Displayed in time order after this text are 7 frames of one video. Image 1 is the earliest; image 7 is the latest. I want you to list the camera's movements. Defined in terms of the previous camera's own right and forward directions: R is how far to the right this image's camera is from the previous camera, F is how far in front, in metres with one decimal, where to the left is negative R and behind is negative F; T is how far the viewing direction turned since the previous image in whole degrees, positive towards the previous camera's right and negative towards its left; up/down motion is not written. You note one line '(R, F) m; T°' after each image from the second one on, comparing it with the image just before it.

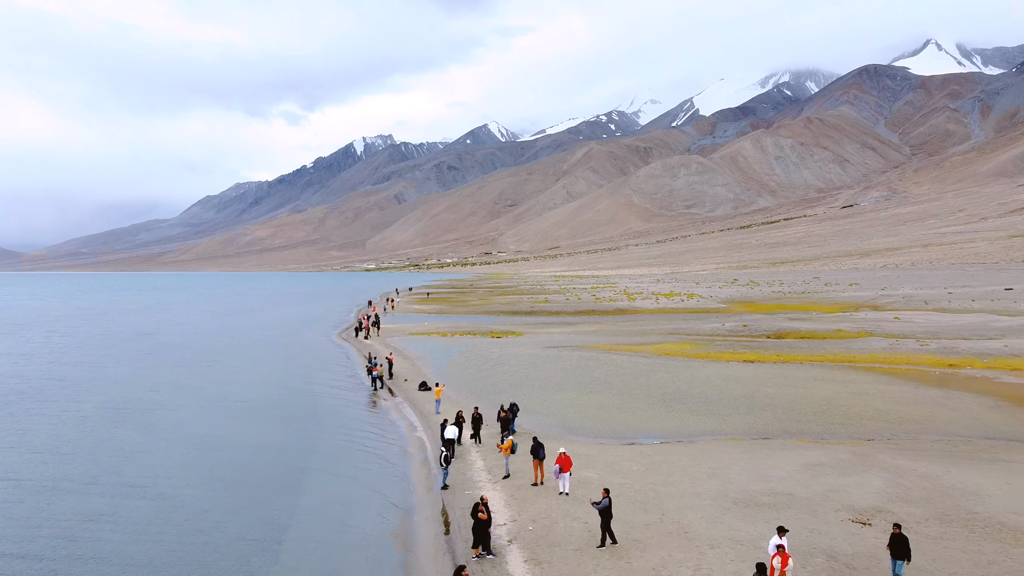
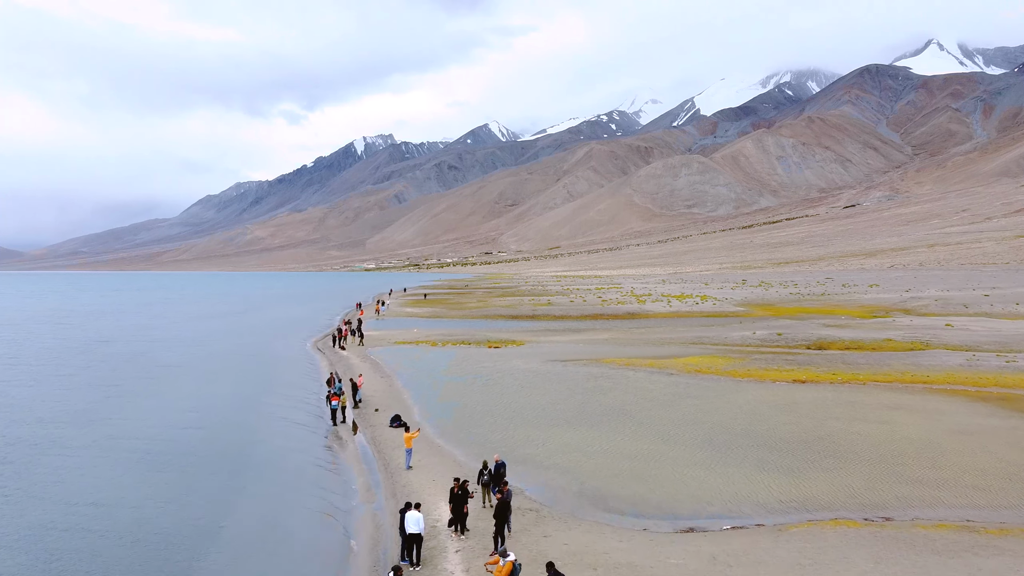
(0.0, +5.2) m; 0°
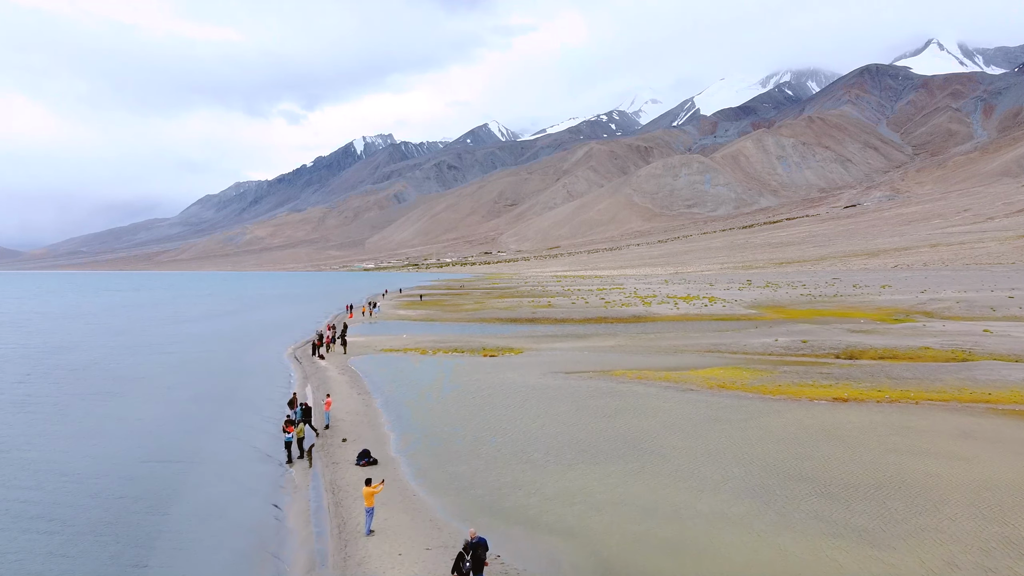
(+0.1, +3.3) m; 0°
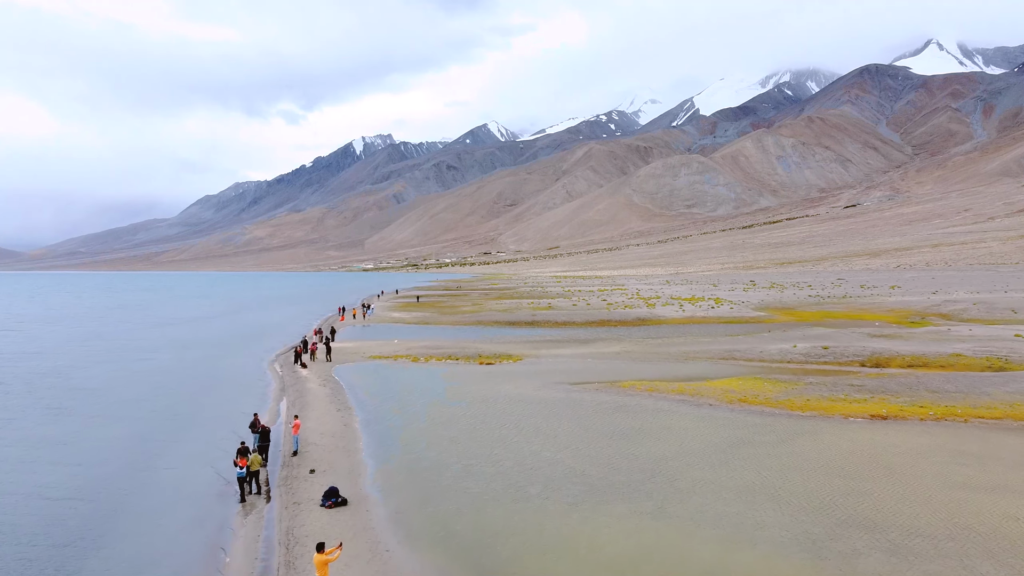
(+0.1, +2.3) m; 0°
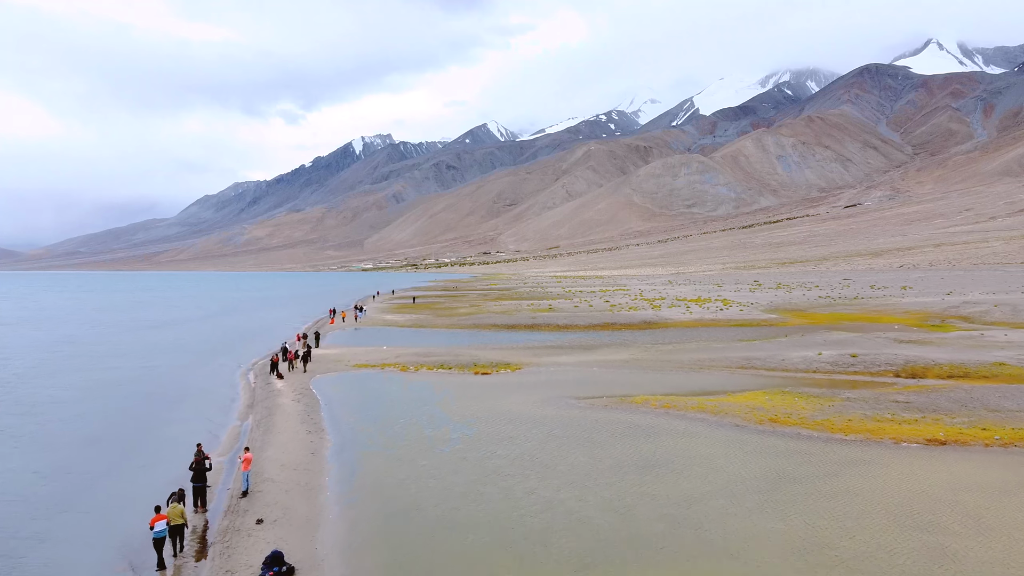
(+0.1, +2.7) m; 0°
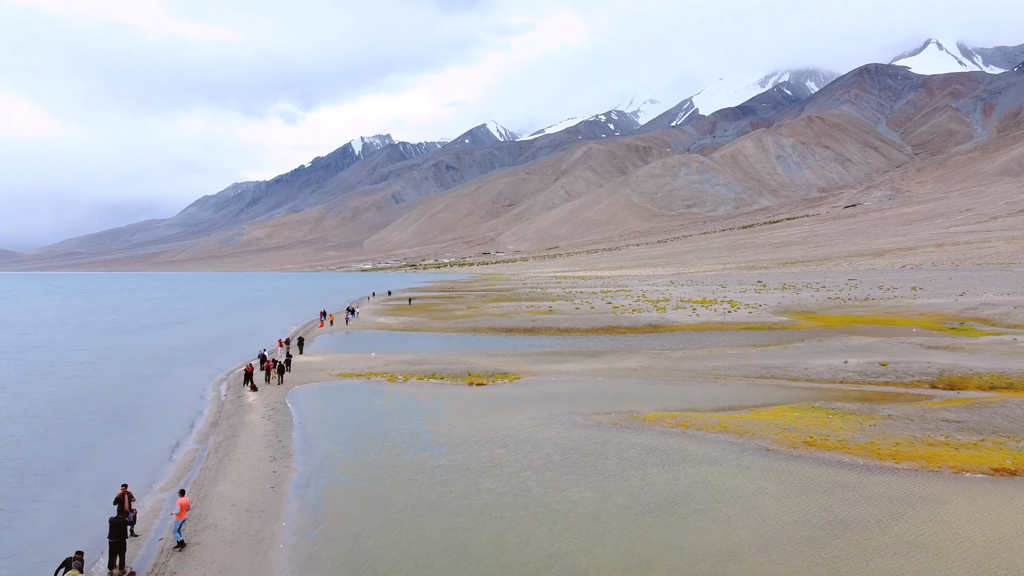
(+0.1, +2.4) m; 0°
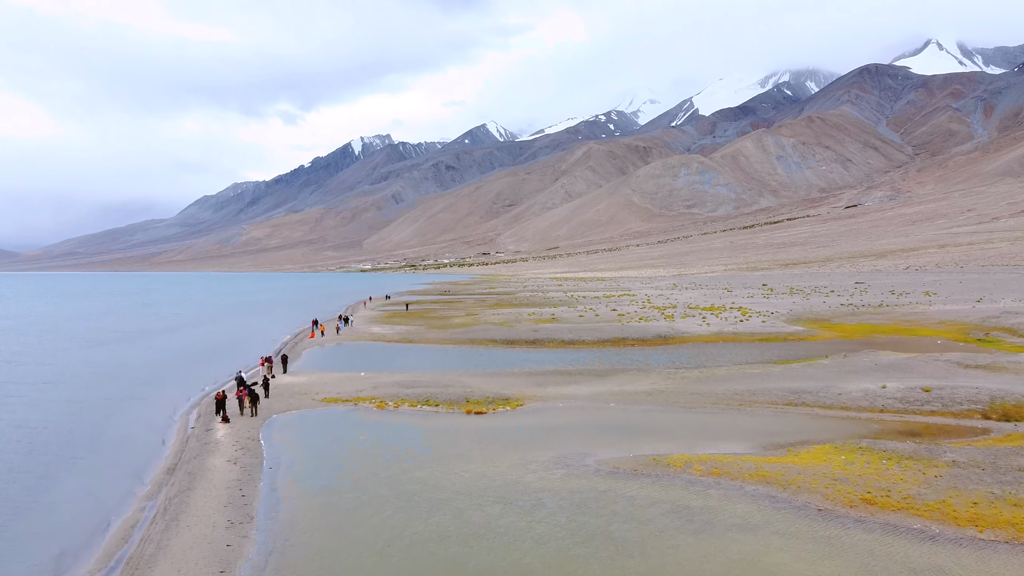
(-0.1, +2.5) m; 0°
